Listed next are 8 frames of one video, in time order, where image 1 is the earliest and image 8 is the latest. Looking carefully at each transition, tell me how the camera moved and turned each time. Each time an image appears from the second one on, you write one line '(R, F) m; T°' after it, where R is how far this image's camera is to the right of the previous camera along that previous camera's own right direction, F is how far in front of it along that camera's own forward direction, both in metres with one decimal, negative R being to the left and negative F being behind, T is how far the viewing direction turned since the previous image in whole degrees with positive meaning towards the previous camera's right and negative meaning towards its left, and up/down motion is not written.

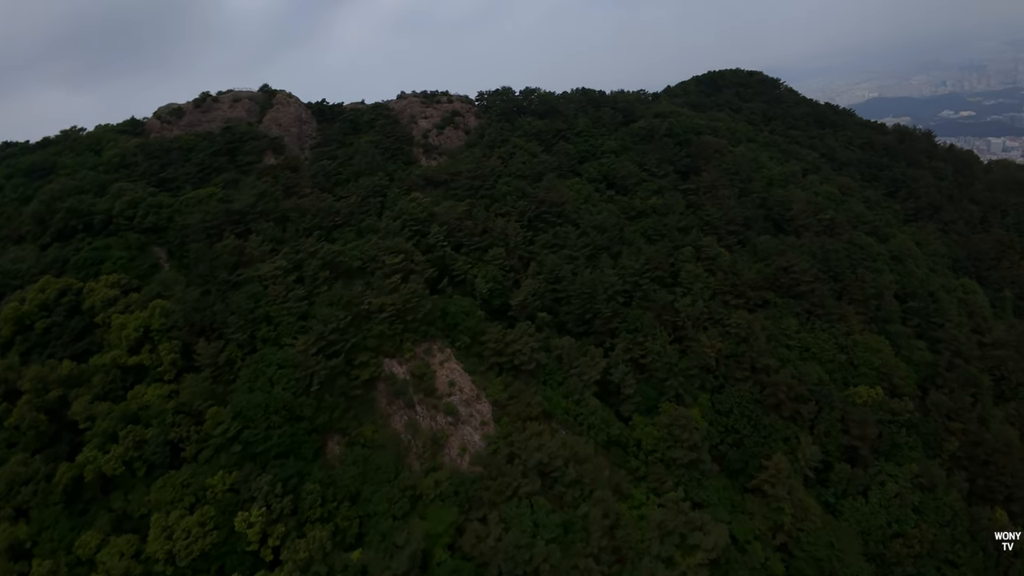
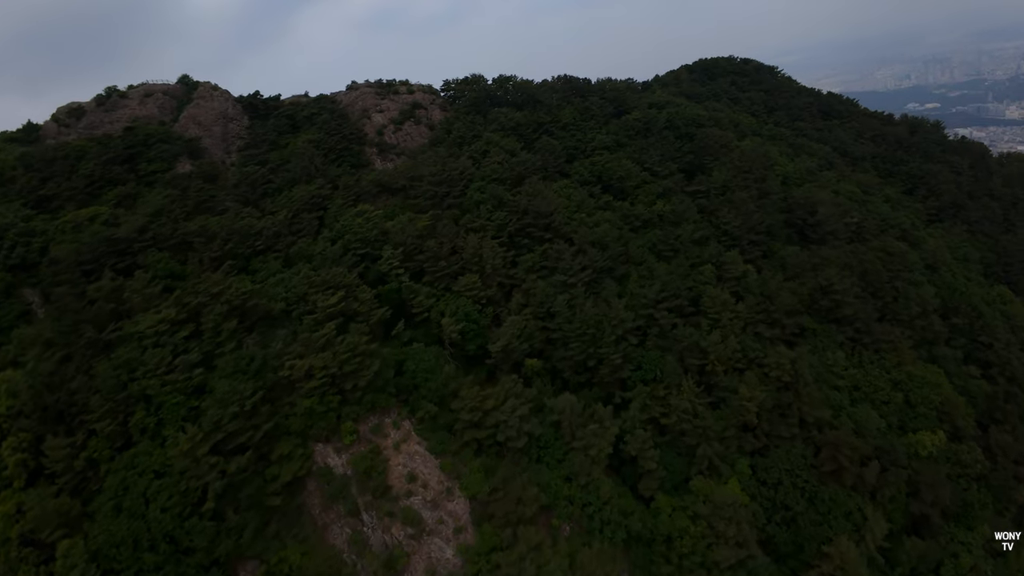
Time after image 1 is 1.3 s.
(-0.1, +6.3) m; +3°
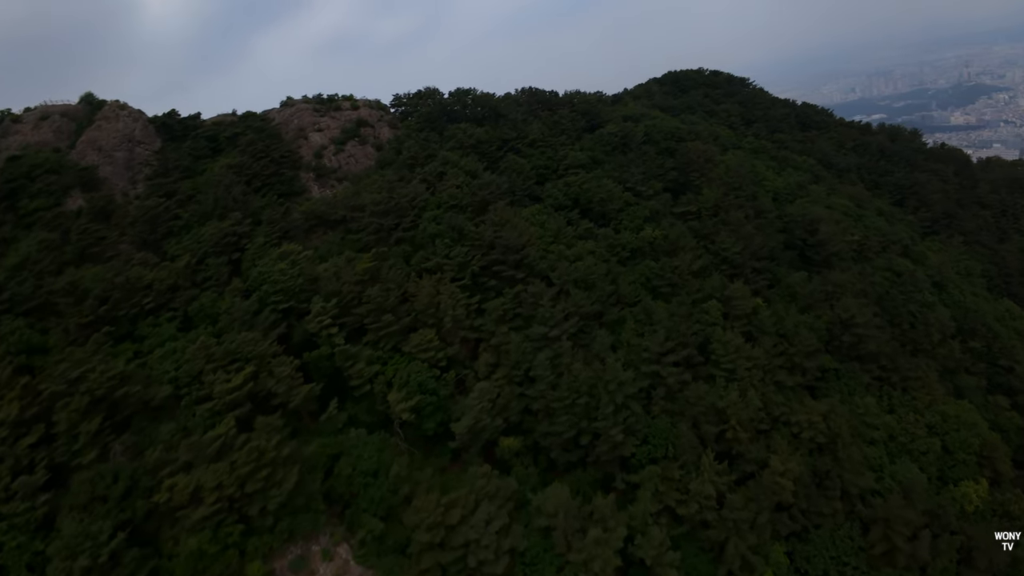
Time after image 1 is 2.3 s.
(+0.1, +4.3) m; +4°
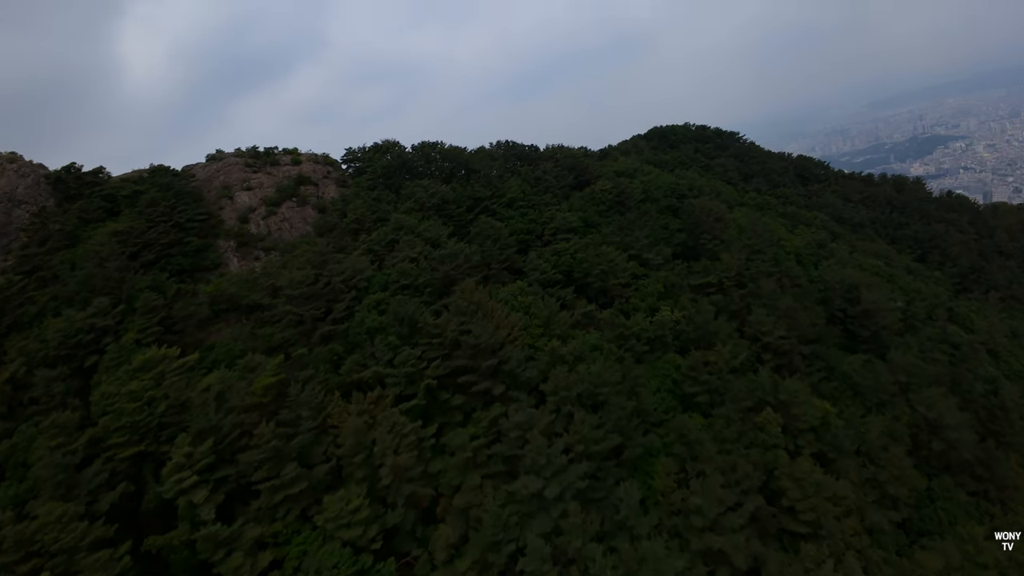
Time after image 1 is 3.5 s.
(+0.2, +5.4) m; +2°
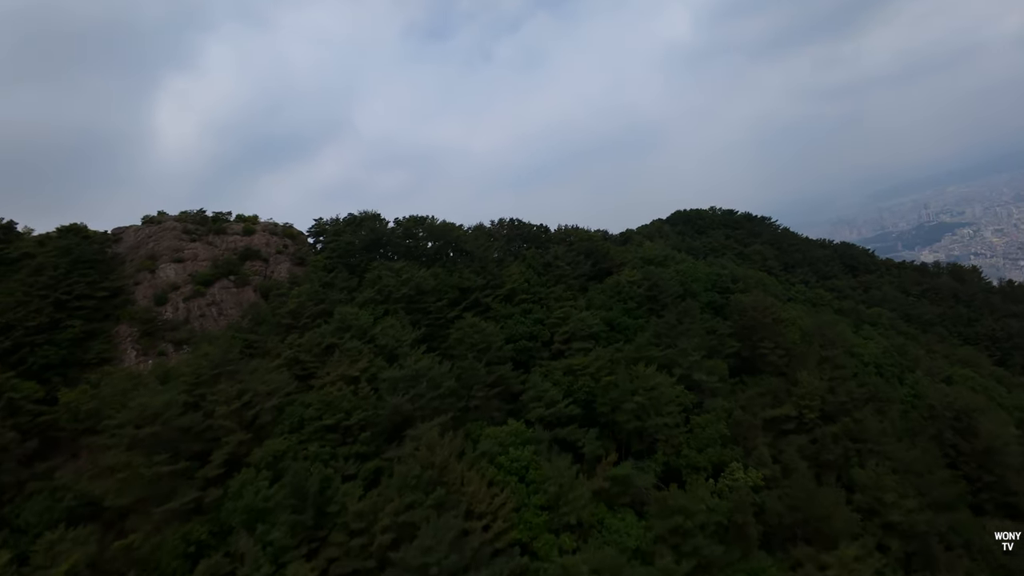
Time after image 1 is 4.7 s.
(+0.3, +5.1) m; -1°
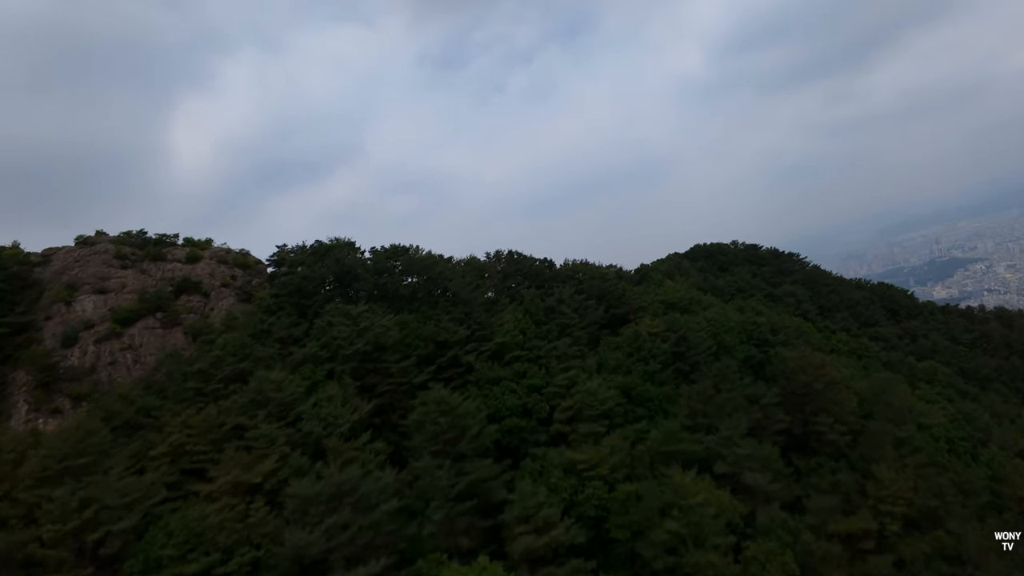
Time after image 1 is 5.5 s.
(+0.4, +3.1) m; -1°
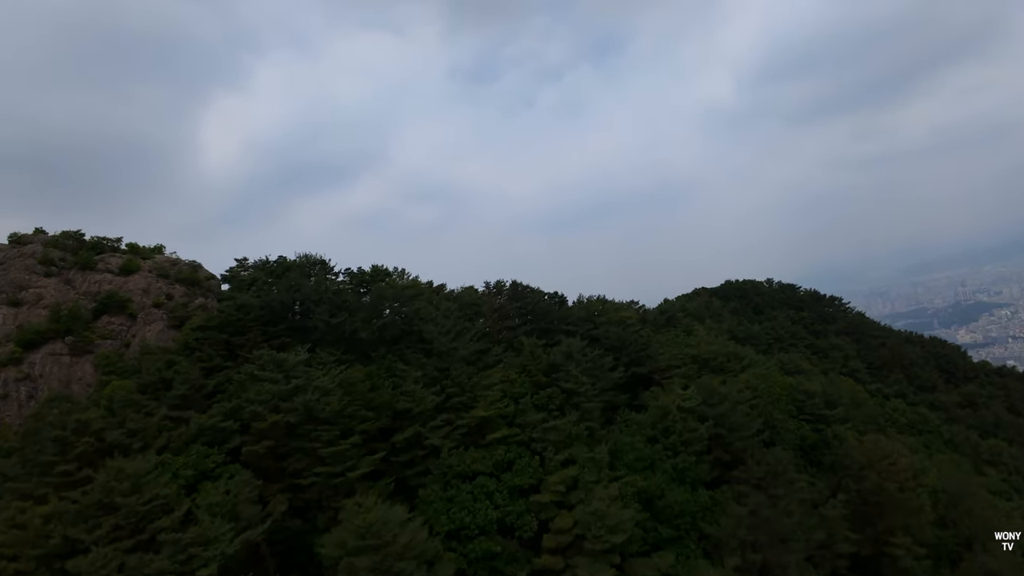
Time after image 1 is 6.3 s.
(+0.4, +2.8) m; -2°
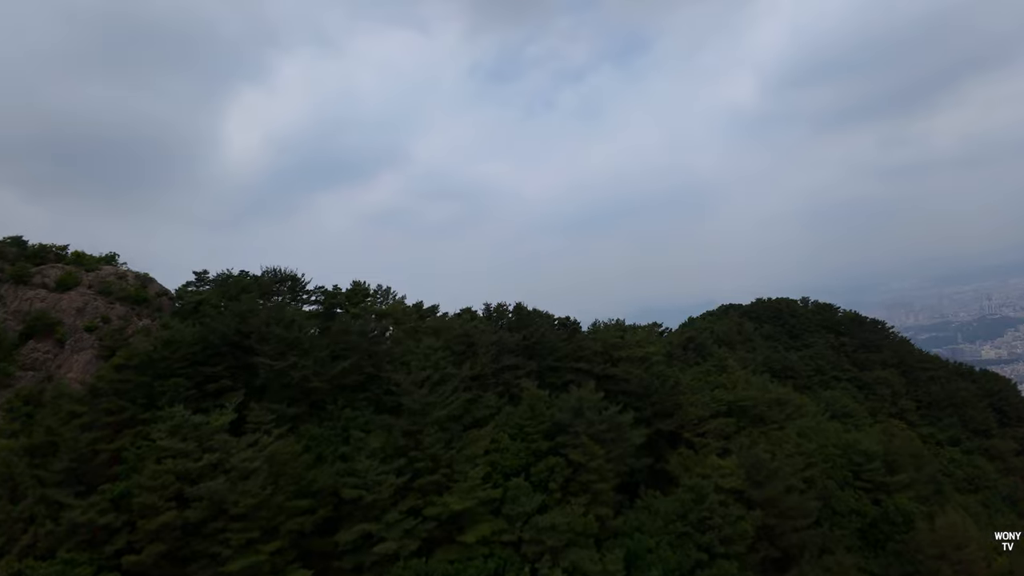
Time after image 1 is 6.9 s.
(+0.3, +2.0) m; -2°
